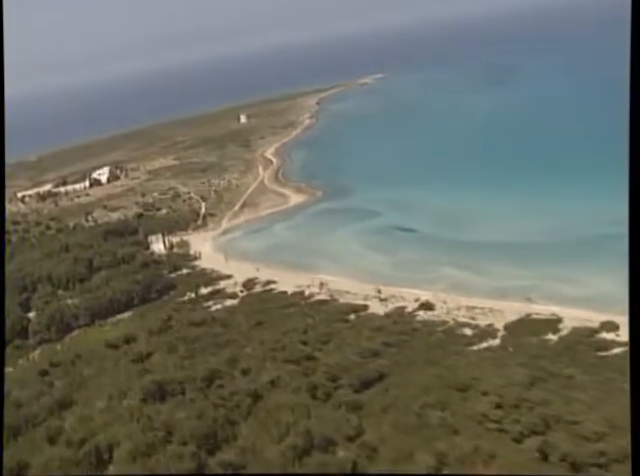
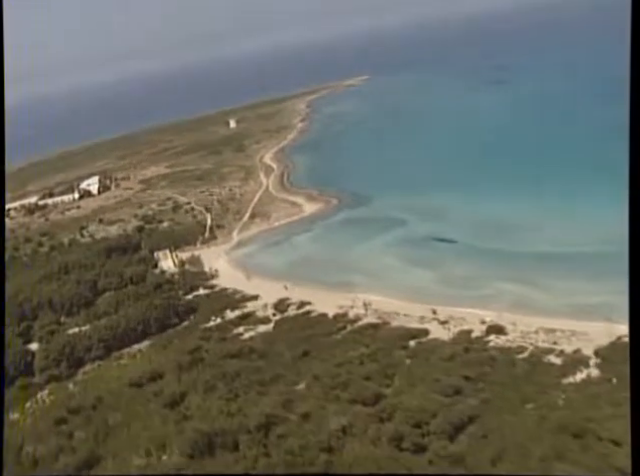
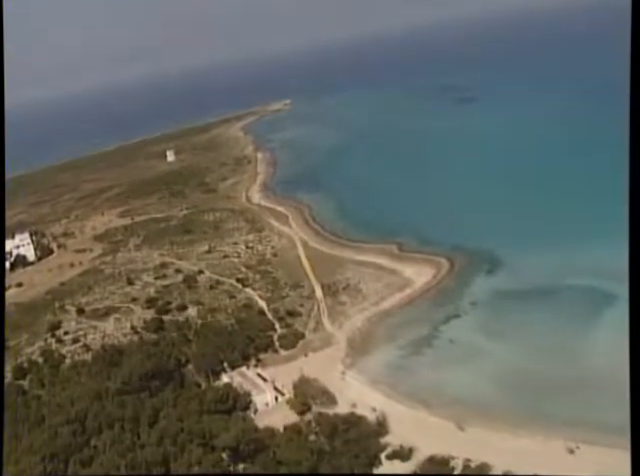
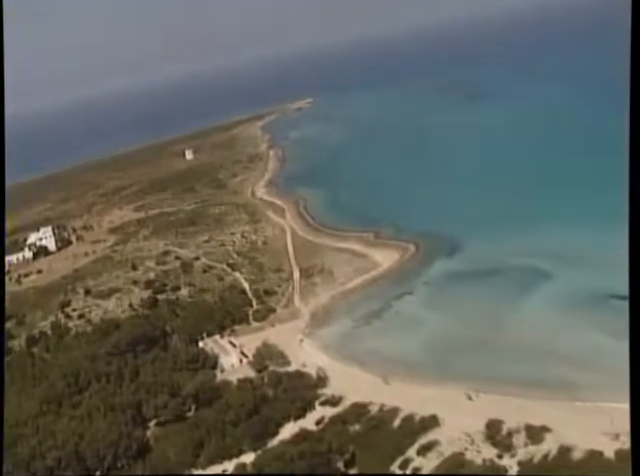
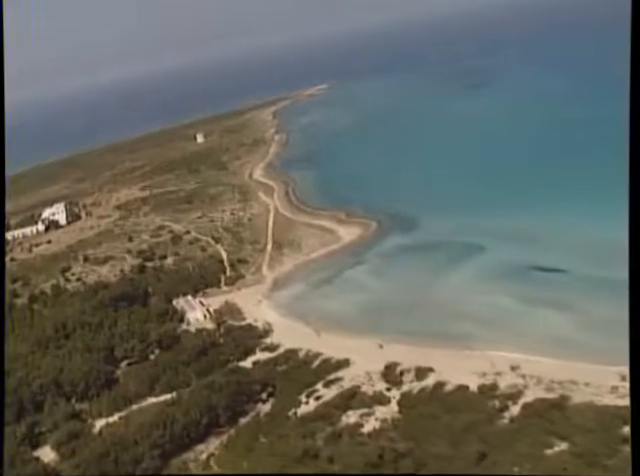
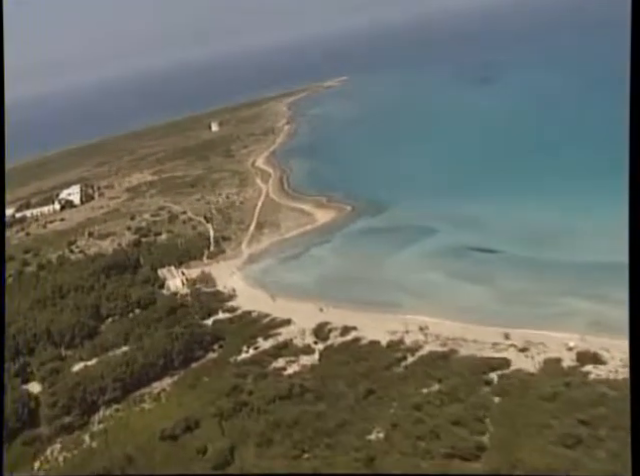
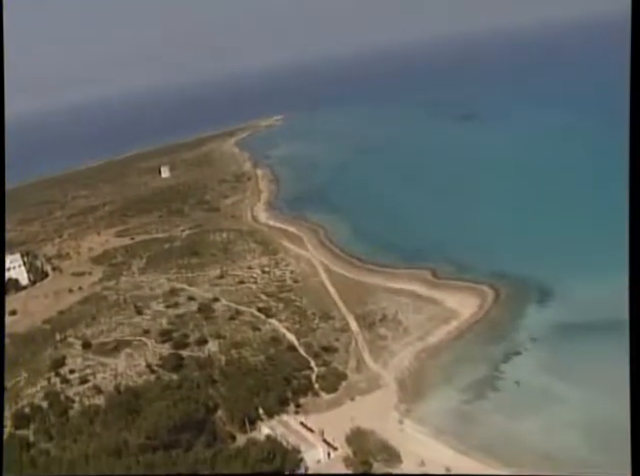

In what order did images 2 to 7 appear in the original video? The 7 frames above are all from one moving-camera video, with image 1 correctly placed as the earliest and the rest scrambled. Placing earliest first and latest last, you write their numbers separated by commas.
2, 6, 5, 4, 3, 7
